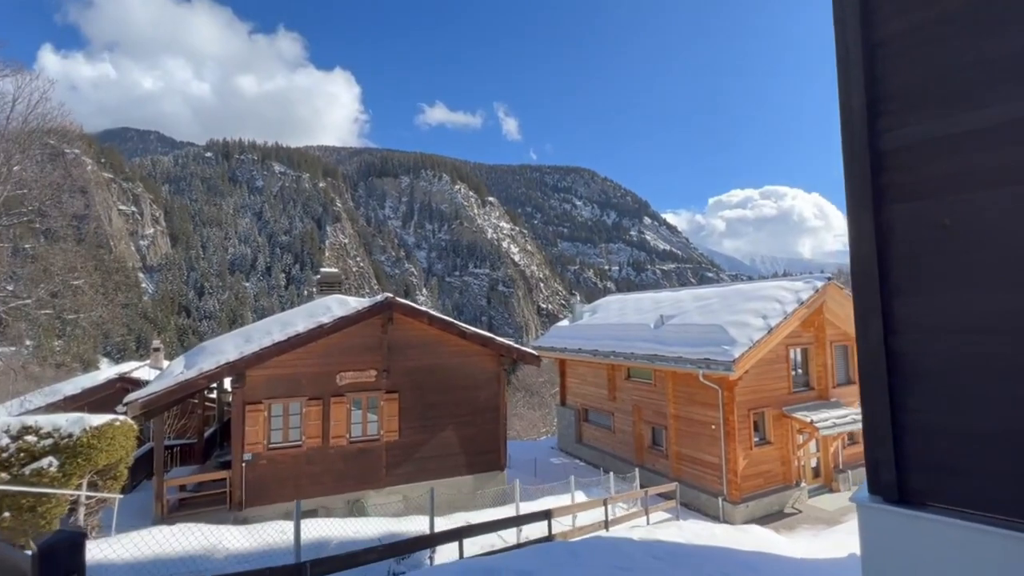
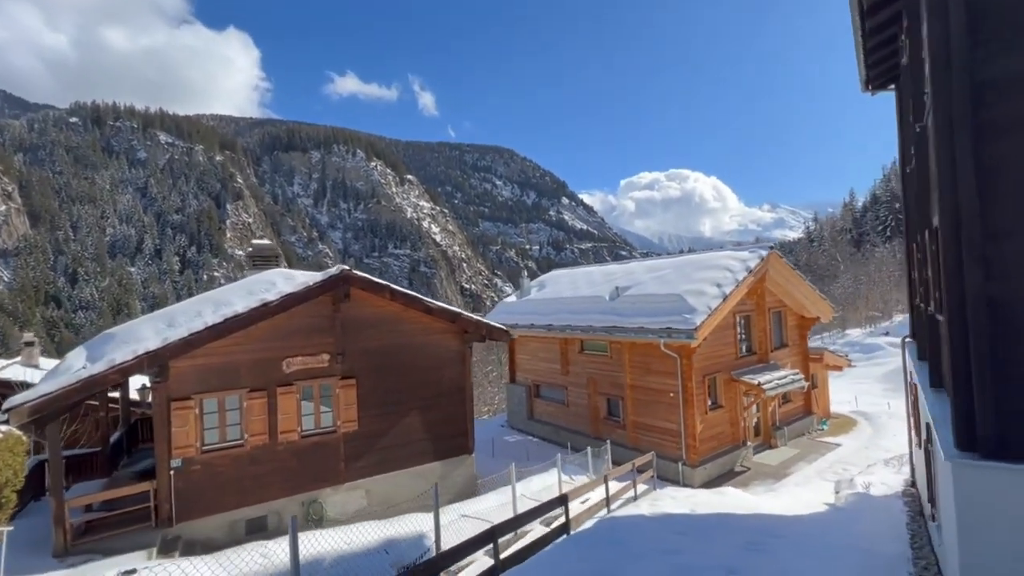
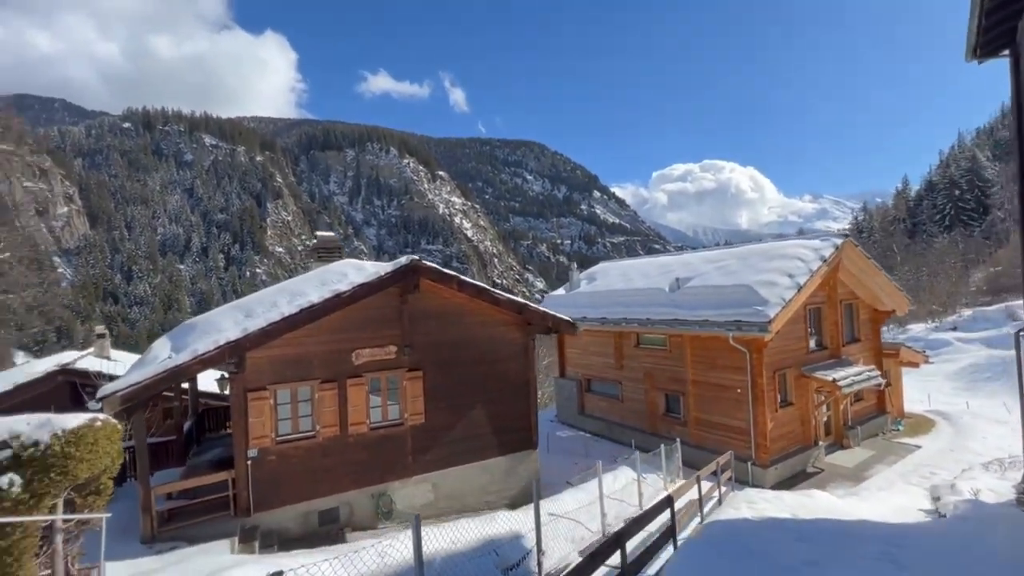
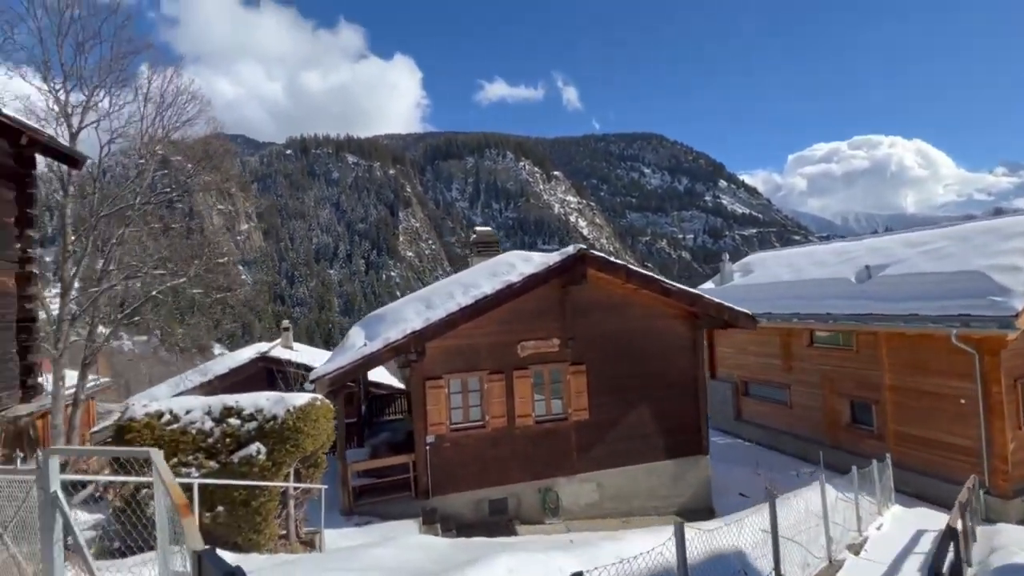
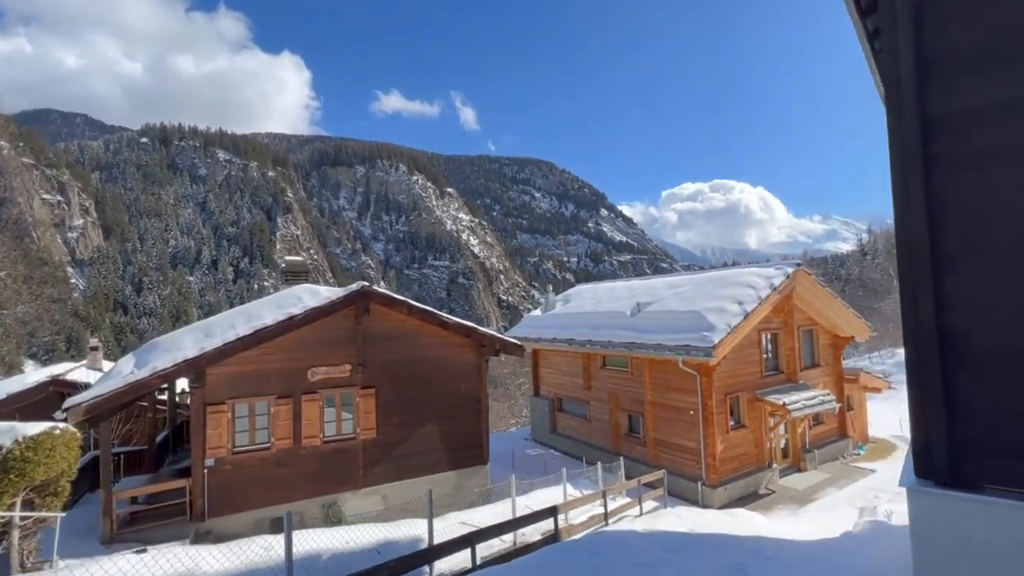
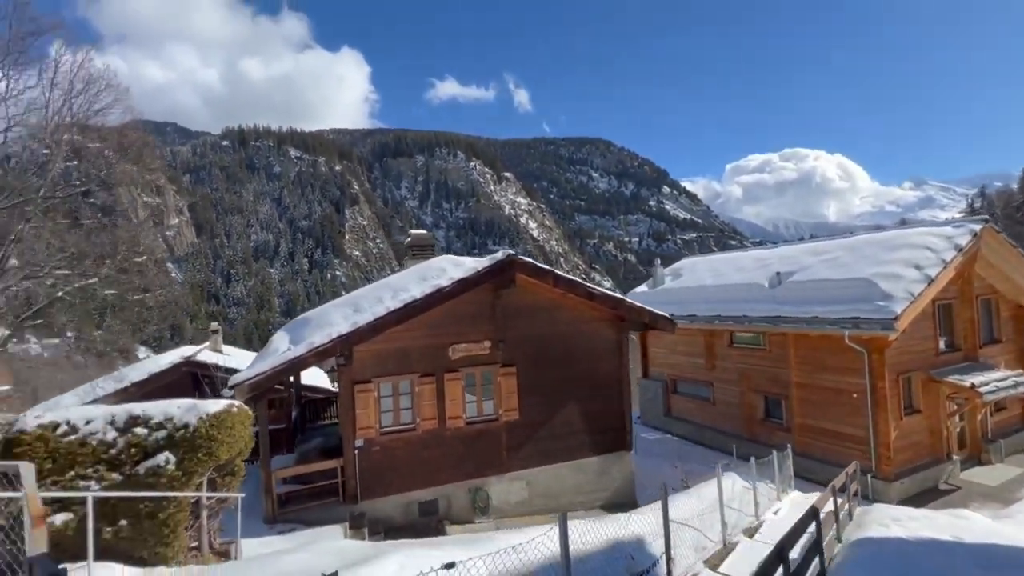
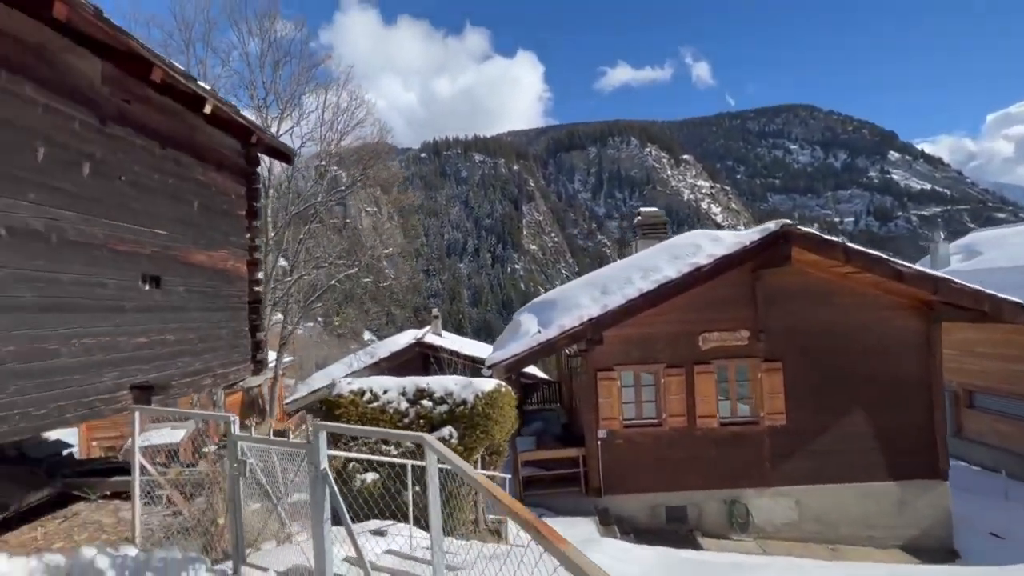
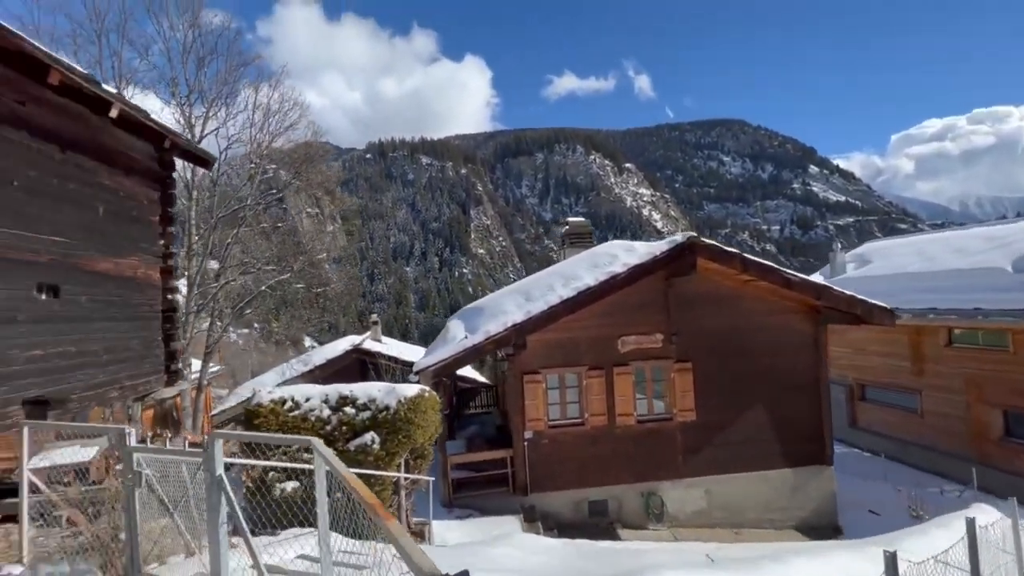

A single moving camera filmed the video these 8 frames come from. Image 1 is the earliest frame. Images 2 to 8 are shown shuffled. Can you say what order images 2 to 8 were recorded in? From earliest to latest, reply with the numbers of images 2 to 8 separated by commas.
5, 2, 3, 6, 4, 8, 7
